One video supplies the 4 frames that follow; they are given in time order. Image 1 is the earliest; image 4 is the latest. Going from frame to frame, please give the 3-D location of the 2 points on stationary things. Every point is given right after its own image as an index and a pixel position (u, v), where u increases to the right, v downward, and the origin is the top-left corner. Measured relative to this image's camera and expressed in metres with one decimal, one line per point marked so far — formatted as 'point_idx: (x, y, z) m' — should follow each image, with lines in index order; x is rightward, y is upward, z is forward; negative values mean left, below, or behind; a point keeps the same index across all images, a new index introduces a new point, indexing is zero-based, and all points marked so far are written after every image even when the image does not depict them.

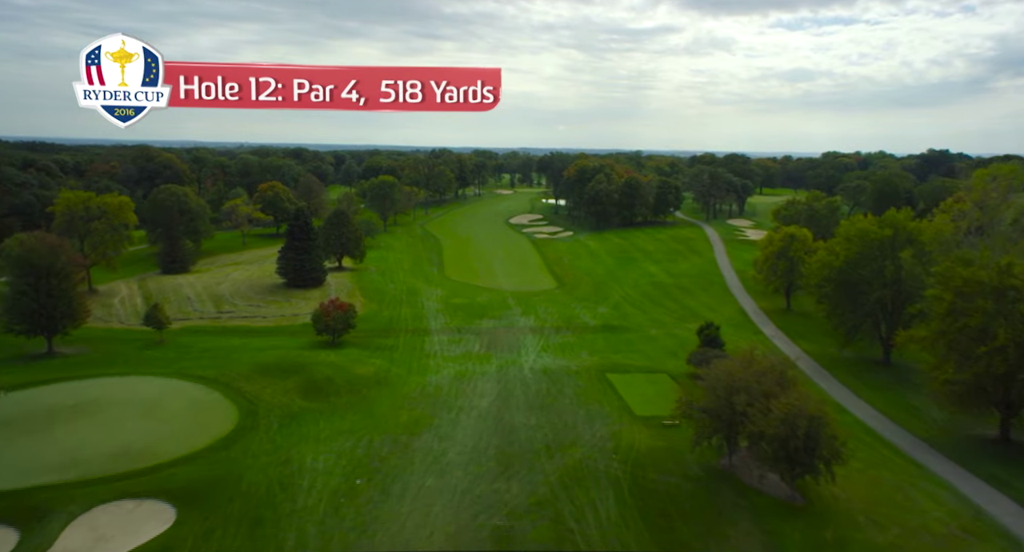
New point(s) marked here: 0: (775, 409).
0: (+6.8, -3.5, +15.5) m
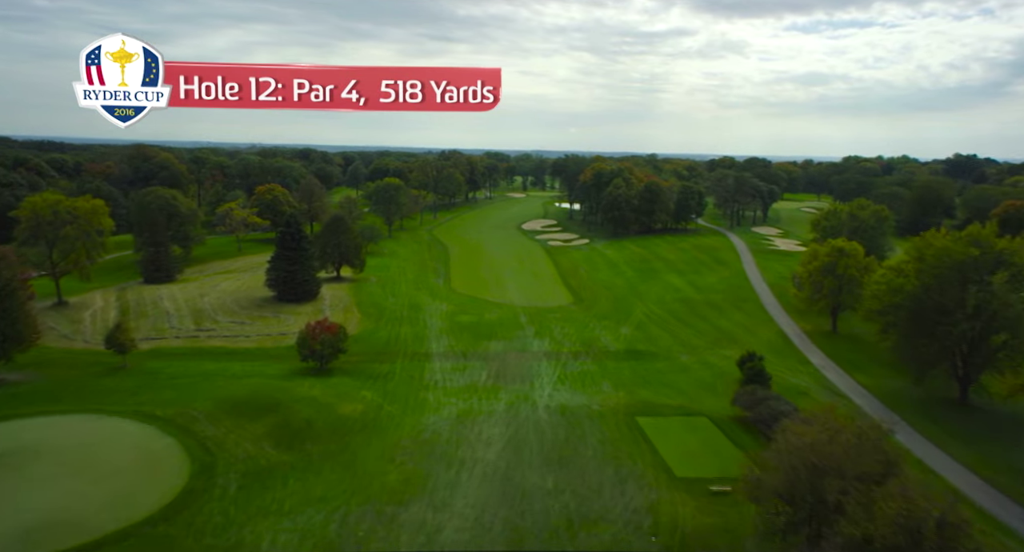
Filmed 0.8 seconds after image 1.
0: (+7.1, -4.4, +11.4) m
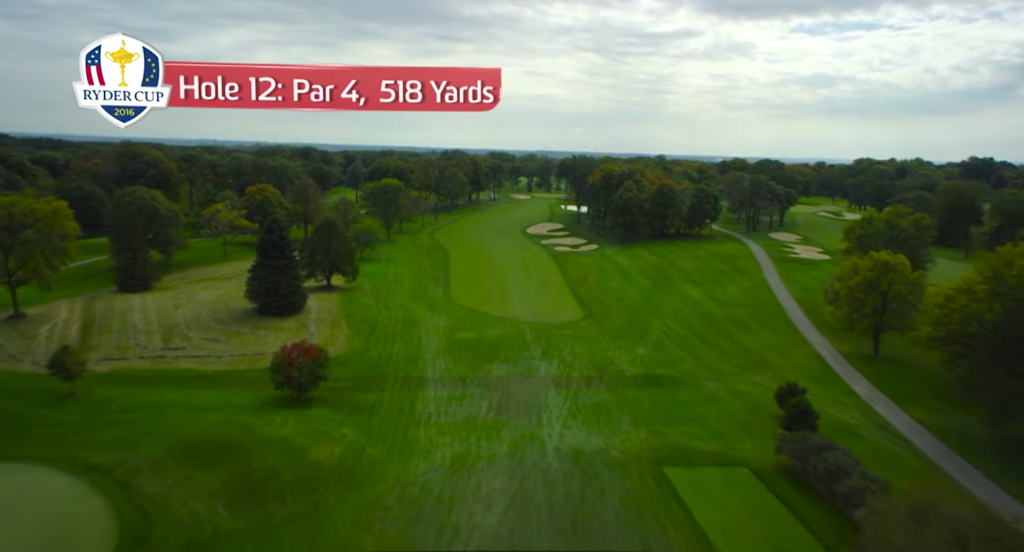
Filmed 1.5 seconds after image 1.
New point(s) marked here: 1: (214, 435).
0: (+7.2, -5.1, +7.8) m
1: (-9.9, -5.3, +19.8) m
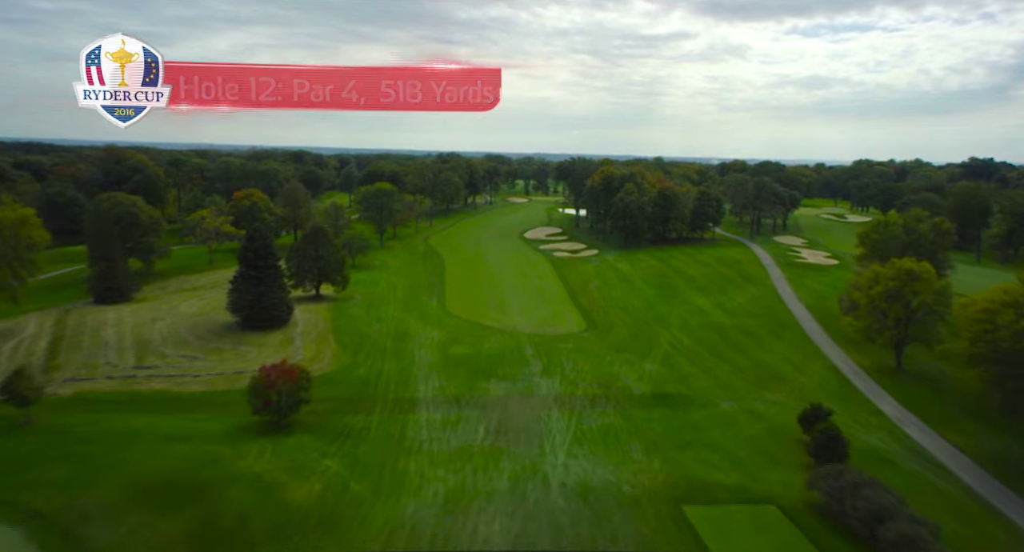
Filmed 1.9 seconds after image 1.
0: (+7.3, -5.5, +5.8) m
1: (-9.9, -5.8, +17.8) m
